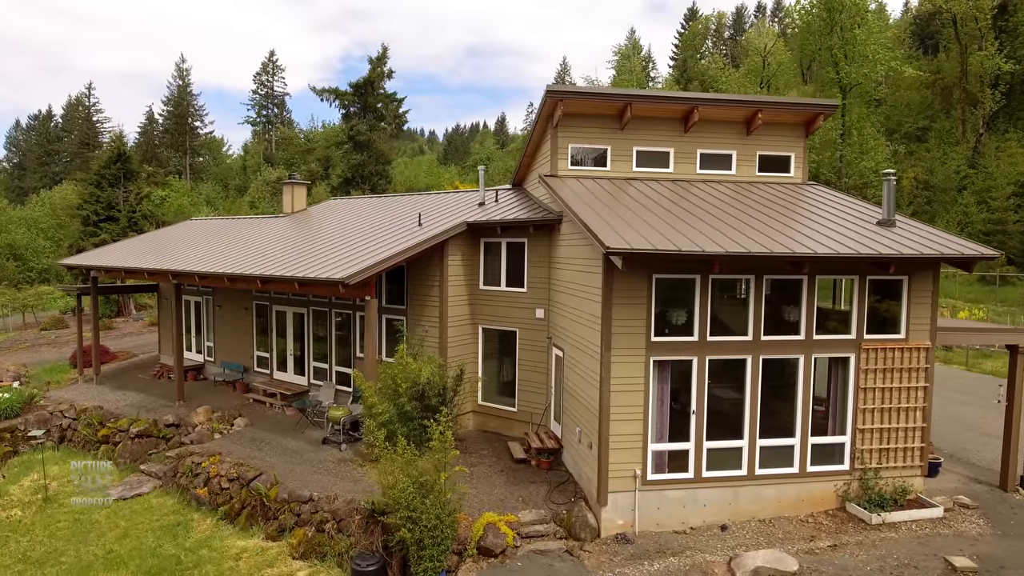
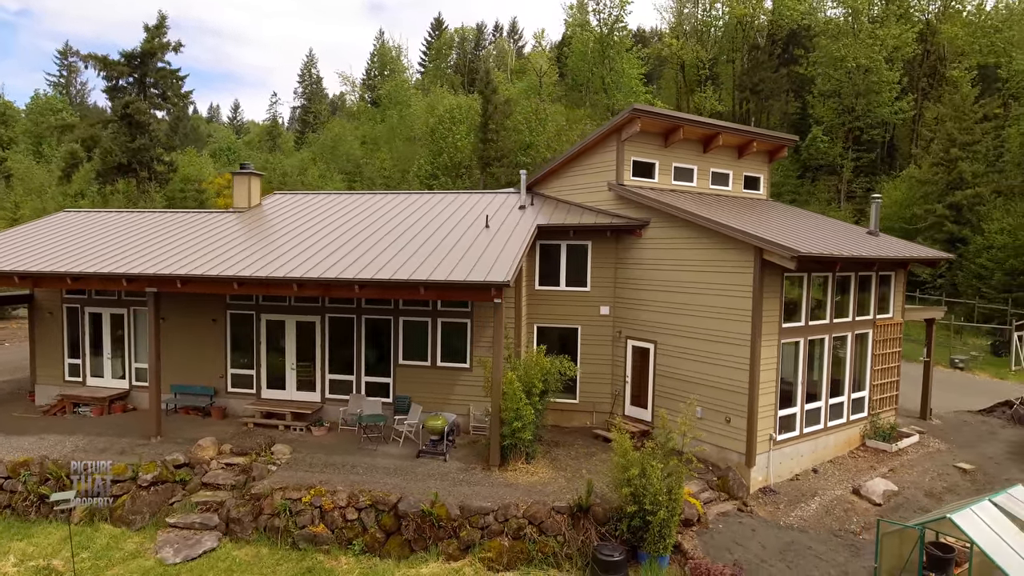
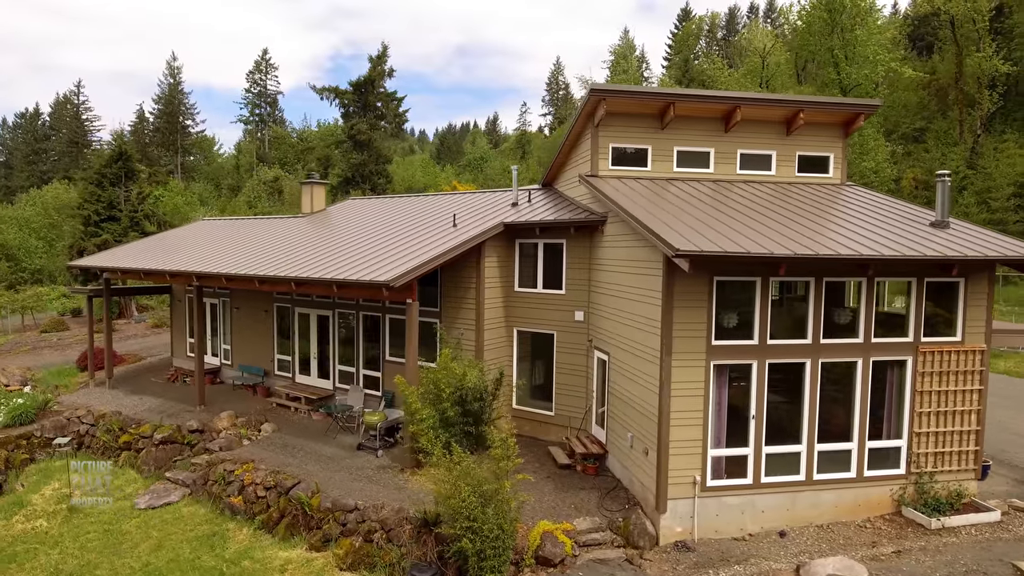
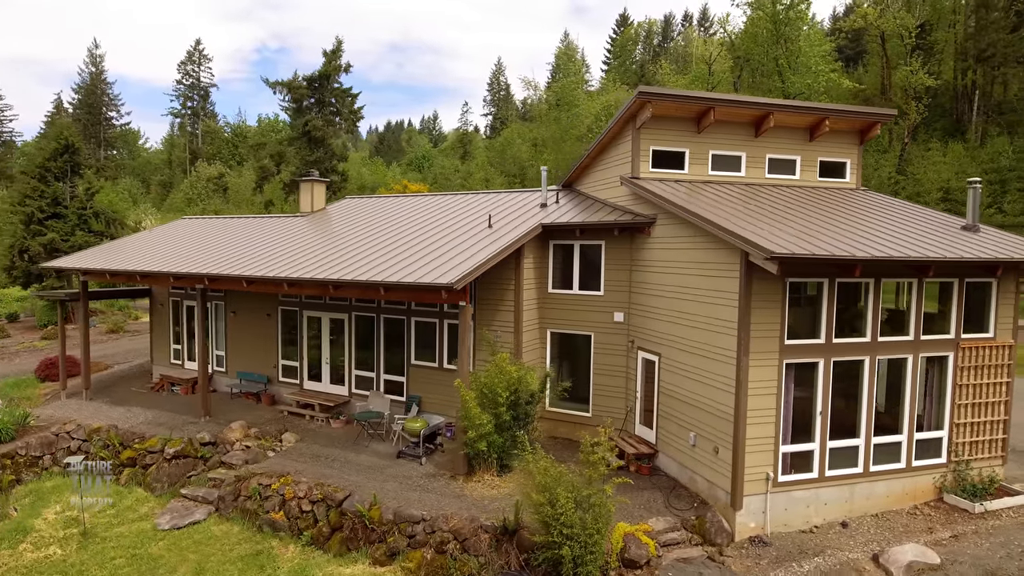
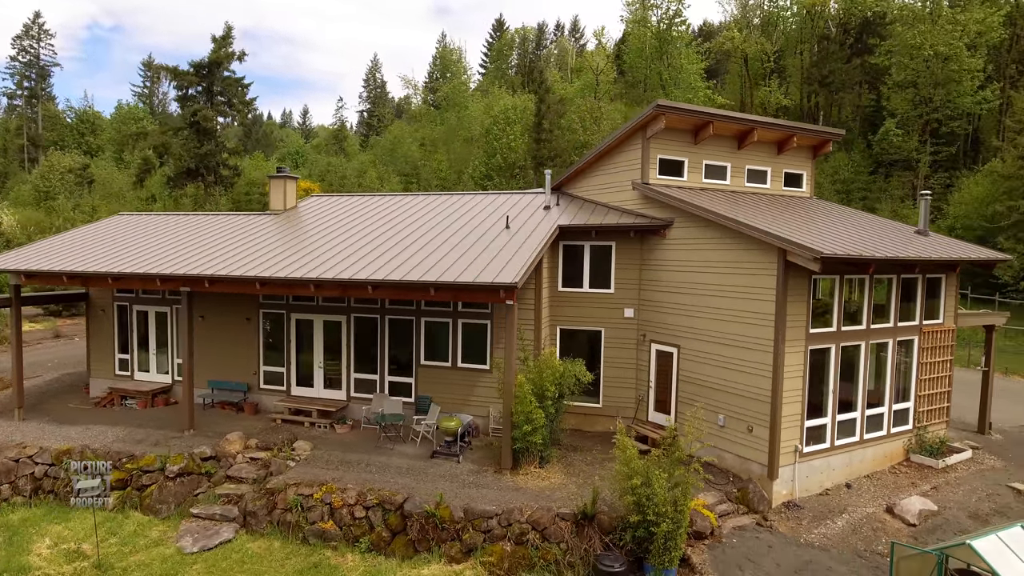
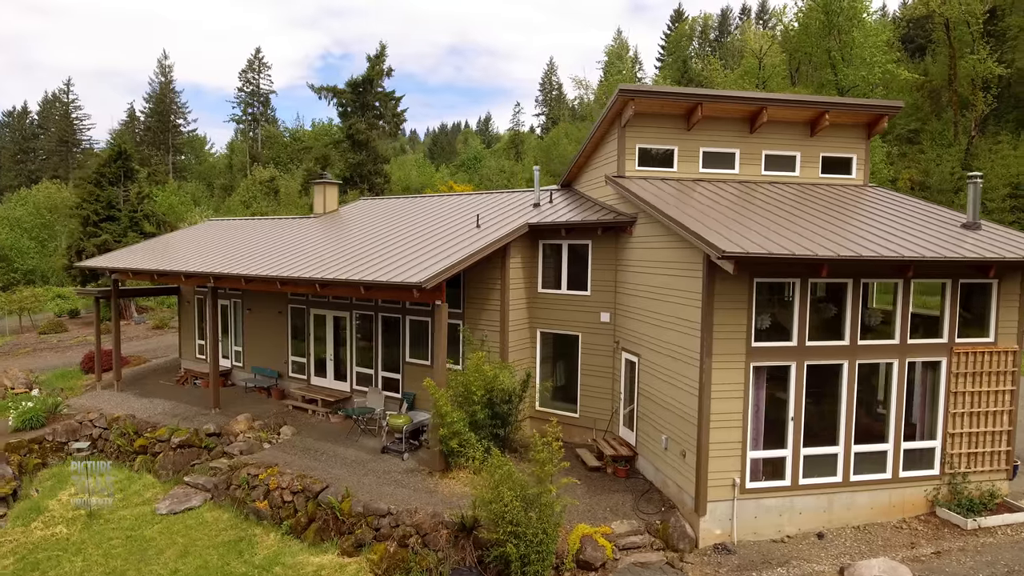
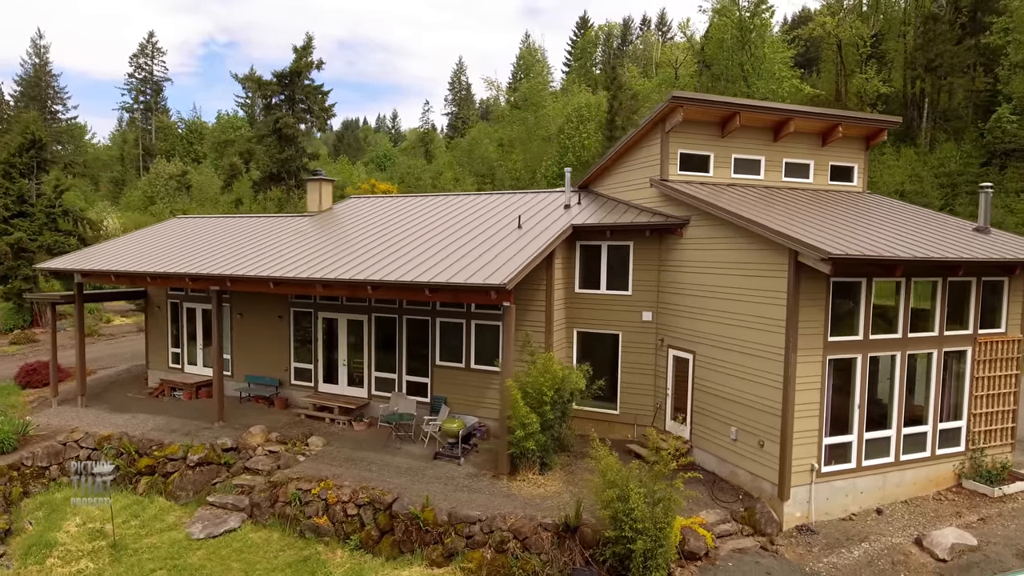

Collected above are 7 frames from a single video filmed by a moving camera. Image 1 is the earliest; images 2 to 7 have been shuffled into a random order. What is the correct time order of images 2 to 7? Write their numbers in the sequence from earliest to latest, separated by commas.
3, 6, 4, 7, 5, 2
